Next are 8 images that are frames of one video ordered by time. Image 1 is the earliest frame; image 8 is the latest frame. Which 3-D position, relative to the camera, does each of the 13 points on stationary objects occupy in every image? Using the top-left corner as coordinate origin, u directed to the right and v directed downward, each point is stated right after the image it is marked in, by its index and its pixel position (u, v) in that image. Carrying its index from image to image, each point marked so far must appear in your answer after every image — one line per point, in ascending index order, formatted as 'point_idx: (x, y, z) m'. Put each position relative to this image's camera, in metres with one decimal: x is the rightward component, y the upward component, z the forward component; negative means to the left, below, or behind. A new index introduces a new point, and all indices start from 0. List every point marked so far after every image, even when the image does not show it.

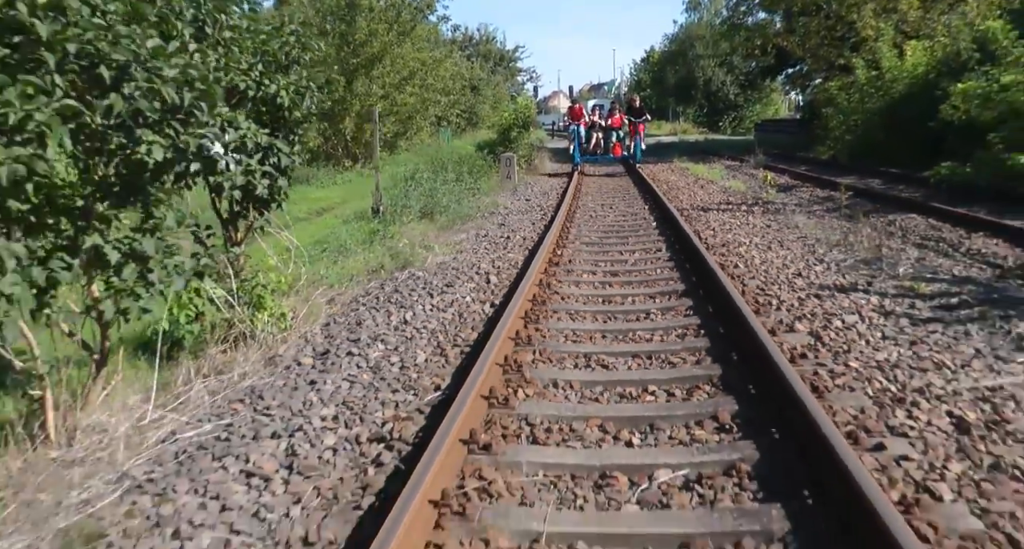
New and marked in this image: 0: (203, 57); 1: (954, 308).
0: (-2.1, +1.5, +4.4) m
1: (+4.1, -0.3, +5.8) m
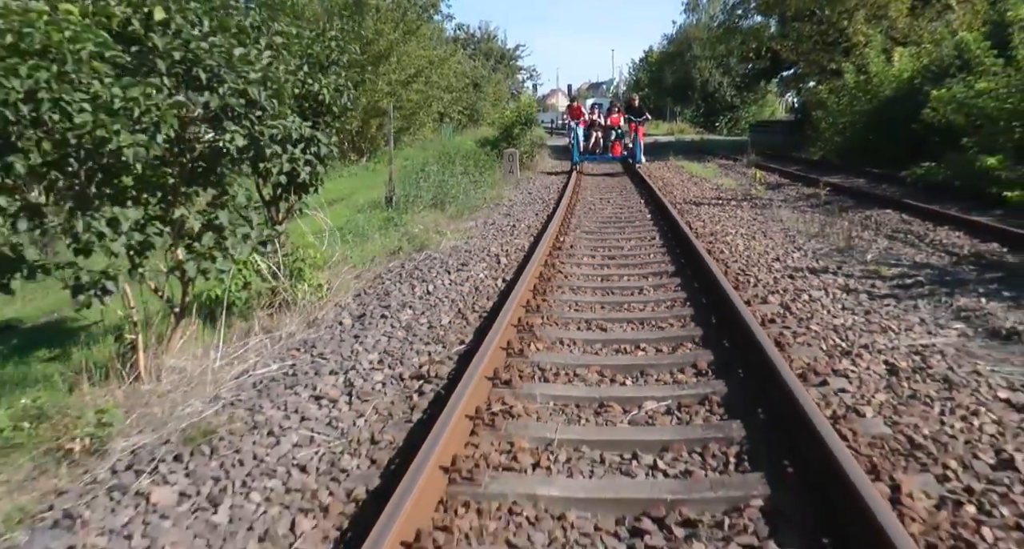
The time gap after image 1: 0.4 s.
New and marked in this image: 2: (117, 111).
0: (-2.0, +1.7, +5.2) m
1: (+4.2, -0.1, +6.6) m
2: (-2.4, +1.0, +4.1) m
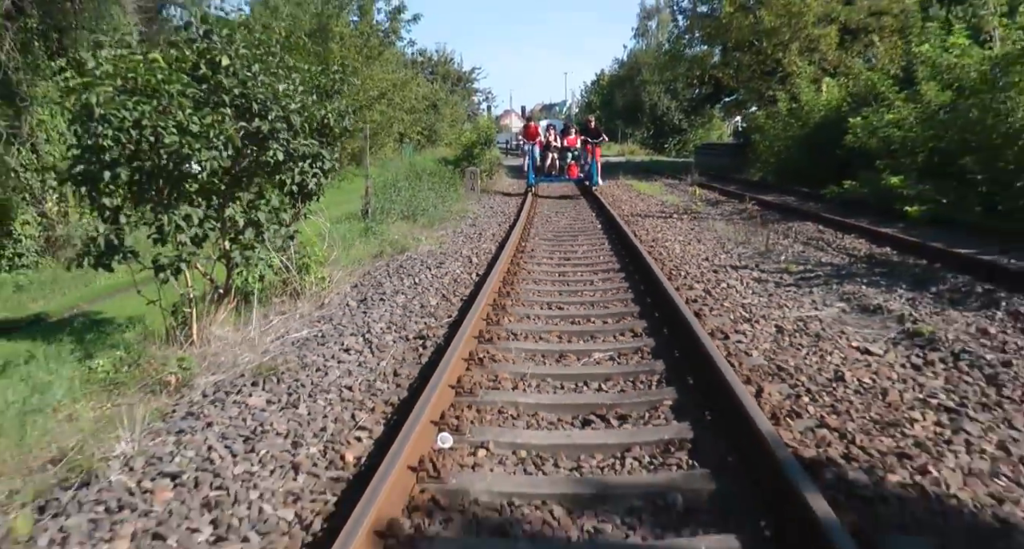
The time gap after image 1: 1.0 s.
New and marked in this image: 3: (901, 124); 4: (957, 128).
0: (-2.2, +1.9, +6.5) m
1: (+3.8, 0.0, +8.3) m
2: (-2.6, +1.2, +5.3) m
3: (+9.2, +3.6, +15.3) m
4: (+9.2, +2.9, +13.2) m
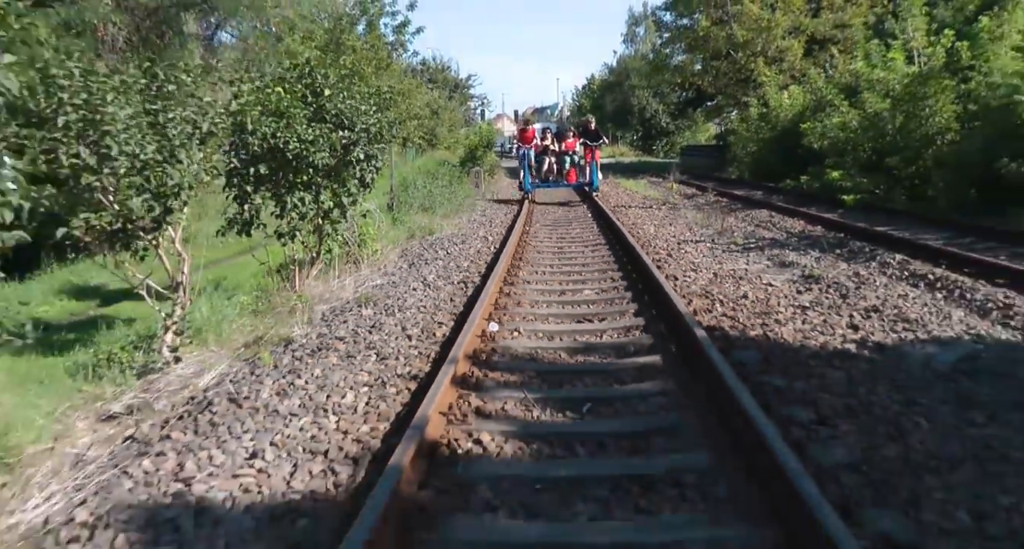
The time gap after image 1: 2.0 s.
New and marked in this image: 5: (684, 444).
0: (-2.1, +2.3, +9.0) m
1: (+4.0, +0.5, +10.8) m
2: (-2.4, +1.6, +7.7) m
3: (+9.2, +4.1, +17.8) m
4: (+9.3, +3.4, +15.8) m
5: (+1.0, -1.0, +3.9) m
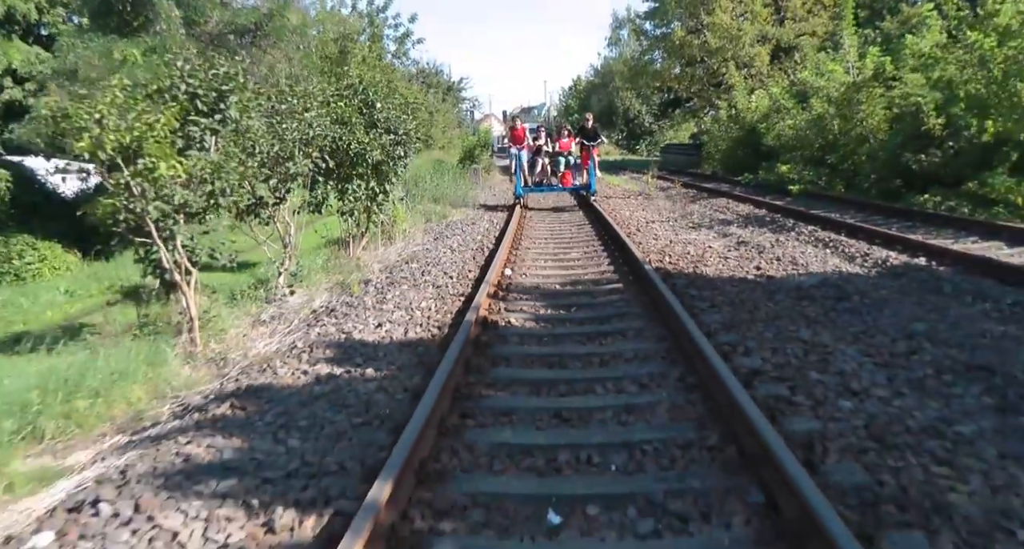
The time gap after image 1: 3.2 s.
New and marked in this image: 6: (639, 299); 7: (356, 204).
0: (-2.0, +2.8, +11.6) m
1: (+4.0, +1.1, +13.5) m
2: (-2.3, +2.1, +10.3) m
3: (+9.1, +4.7, +20.6) m
4: (+9.2, +4.1, +18.6) m
5: (+1.2, -0.4, +6.5) m
6: (+1.4, -0.3, +7.2) m
7: (-2.6, +1.2, +10.6) m
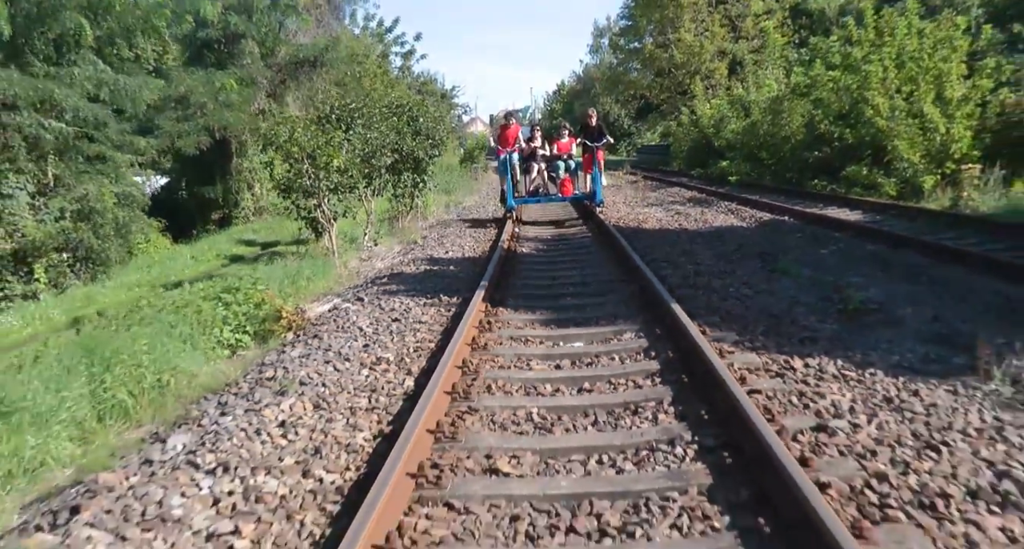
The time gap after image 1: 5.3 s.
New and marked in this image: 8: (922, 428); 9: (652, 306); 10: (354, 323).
0: (-2.0, +3.6, +15.9) m
1: (+4.0, +2.0, +17.9) m
2: (-2.3, +2.9, +14.7) m
3: (+8.9, +5.7, +25.2) m
4: (+9.0, +5.0, +23.1) m
5: (+1.4, +0.5, +10.9) m
6: (+1.6, +0.6, +11.6) m
7: (-2.5, +2.0, +14.9) m
8: (+2.4, -0.9, +3.8) m
9: (+1.4, -0.3, +6.5) m
10: (-1.6, -0.5, +6.4) m
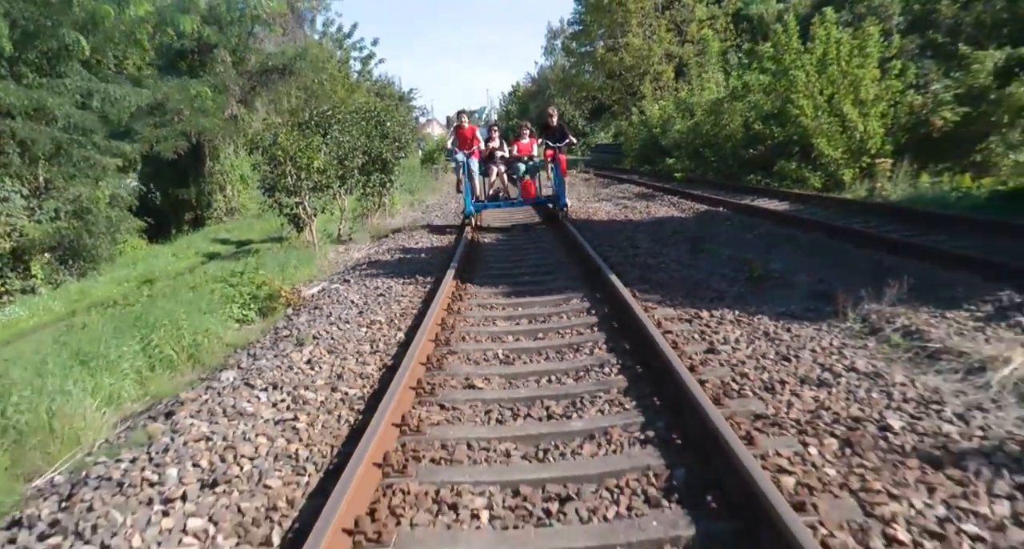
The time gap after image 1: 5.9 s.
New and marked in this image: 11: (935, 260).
0: (-3.1, +3.8, +17.0) m
1: (+2.9, +2.3, +19.4) m
2: (-3.2, +3.1, +15.8) m
3: (+7.2, +6.1, +27.0) m
4: (+7.5, +5.4, +24.9) m
5: (+0.7, +0.7, +12.2) m
6: (+0.9, +0.9, +12.9) m
7: (-3.5, +2.1, +16.0) m
8: (+2.2, -0.6, +5.2) m
9: (+1.0, -0.1, +7.8) m
10: (-2.0, -0.3, +7.6) m
11: (+5.1, +0.1, +7.6) m
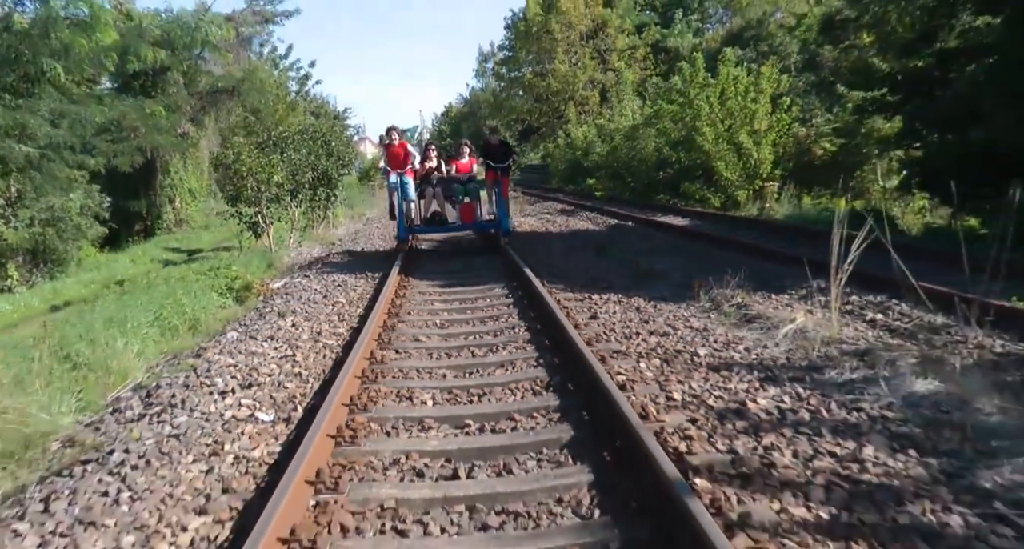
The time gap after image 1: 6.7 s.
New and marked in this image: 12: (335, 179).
0: (-4.9, +3.6, +18.6) m
1: (+0.7, +2.0, +21.5) m
2: (-5.0, +3.0, +17.3) m
3: (+4.3, +5.6, +29.5) m
4: (+4.7, +5.0, +27.5) m
5: (-0.7, +0.6, +14.1) m
6: (-0.6, +0.8, +14.8) m
7: (-5.3, +2.0, +17.4) m
8: (+1.4, -0.5, +7.2) m
9: (0.0, 0.0, +9.7) m
10: (-2.9, -0.2, +9.2) m
11: (+4.1, +0.2, +9.9) m
12: (-5.0, +2.9, +18.0) m
